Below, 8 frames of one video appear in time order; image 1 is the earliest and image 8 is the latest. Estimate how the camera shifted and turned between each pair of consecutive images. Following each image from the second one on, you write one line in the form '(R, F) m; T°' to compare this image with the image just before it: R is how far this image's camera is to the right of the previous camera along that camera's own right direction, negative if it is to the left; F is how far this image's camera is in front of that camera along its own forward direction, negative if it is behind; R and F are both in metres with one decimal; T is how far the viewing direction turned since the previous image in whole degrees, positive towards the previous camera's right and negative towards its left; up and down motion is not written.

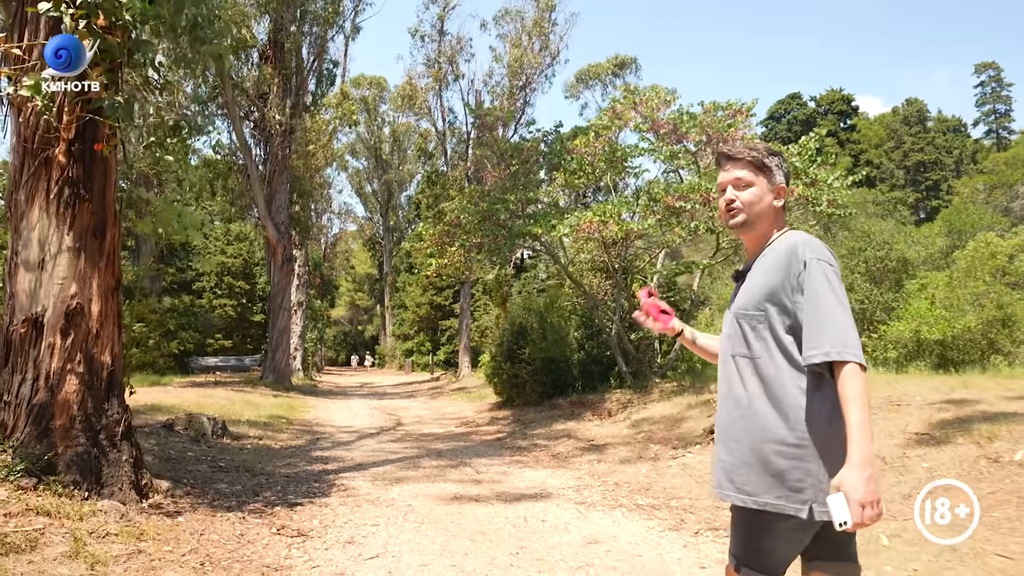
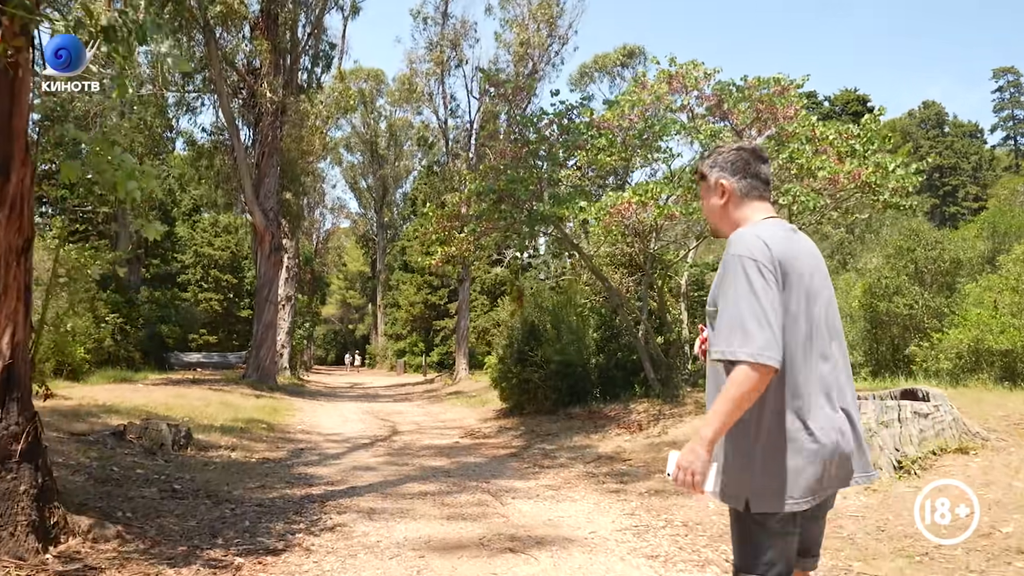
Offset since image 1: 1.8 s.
(-0.4, +1.7) m; +1°
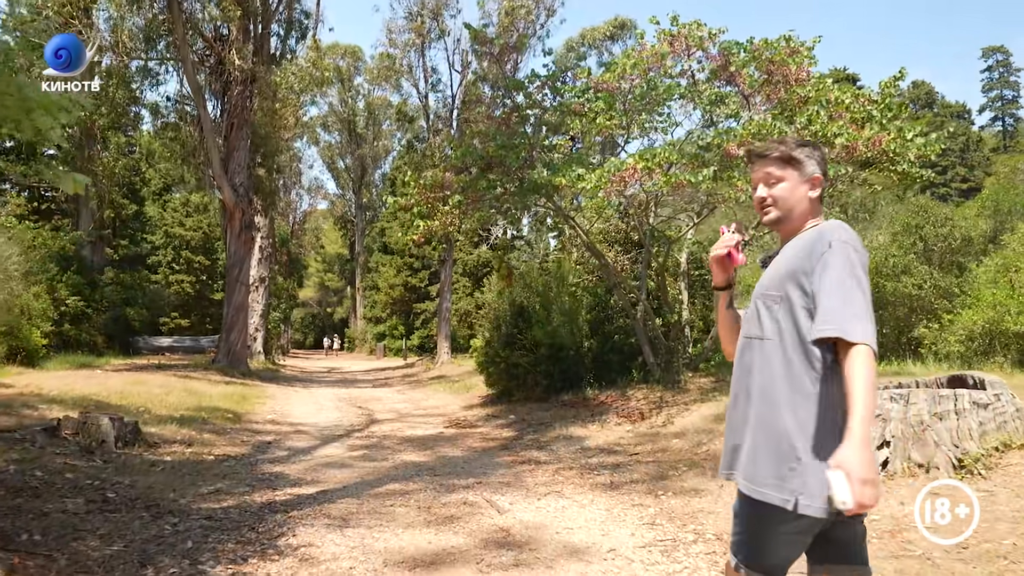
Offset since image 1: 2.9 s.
(-0.1, +1.0) m; +2°
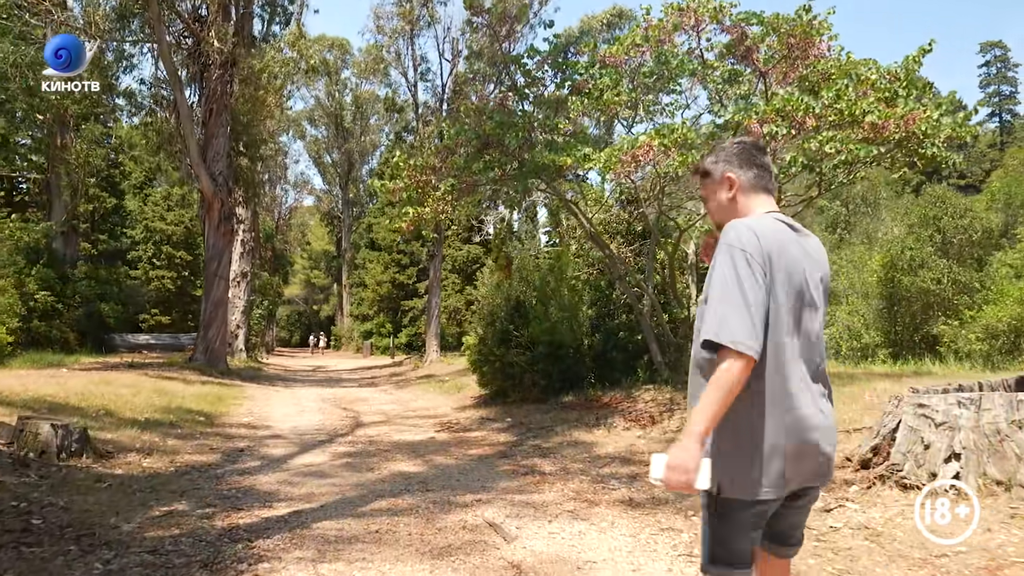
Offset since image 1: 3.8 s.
(-0.1, +0.9) m; +1°
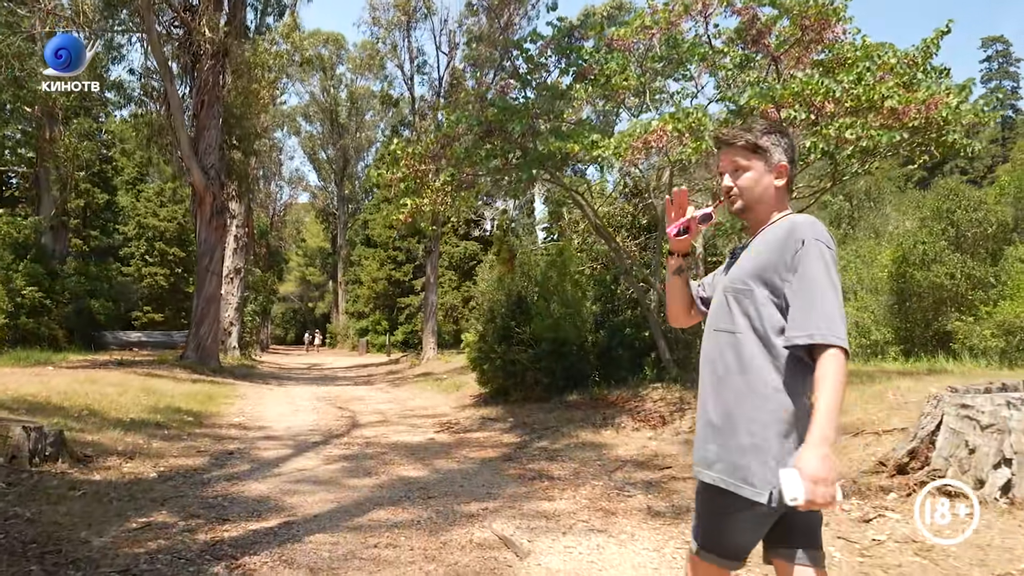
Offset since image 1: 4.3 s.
(-0.1, +0.4) m; 0°
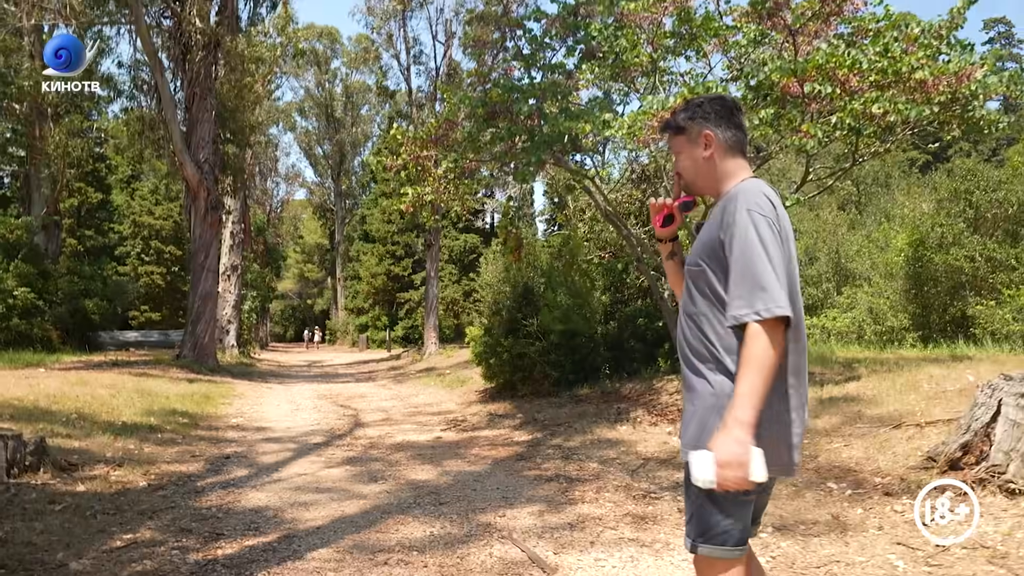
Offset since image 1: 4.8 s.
(-0.1, +0.4) m; 0°
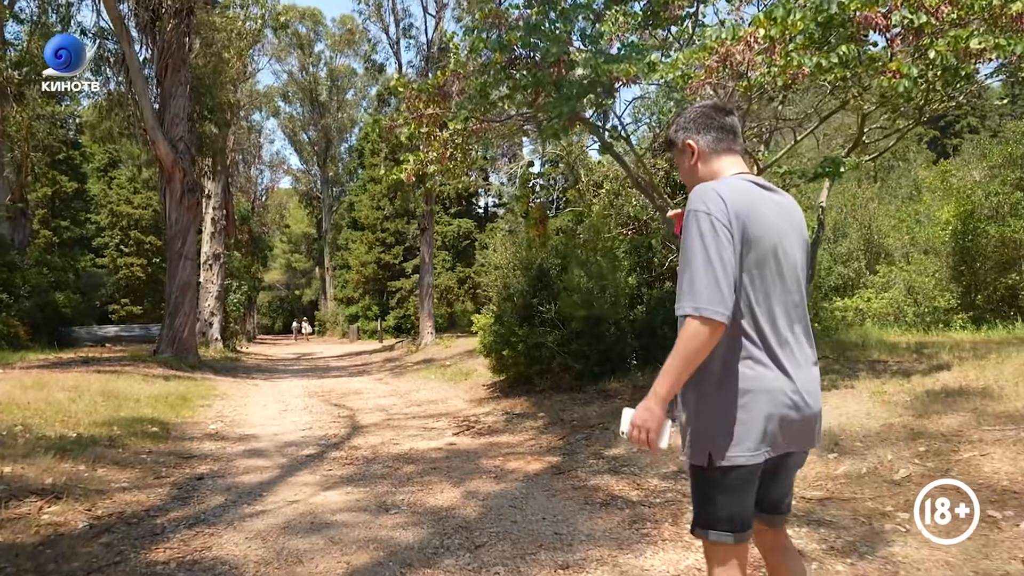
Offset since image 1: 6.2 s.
(-0.4, +1.3) m; +1°
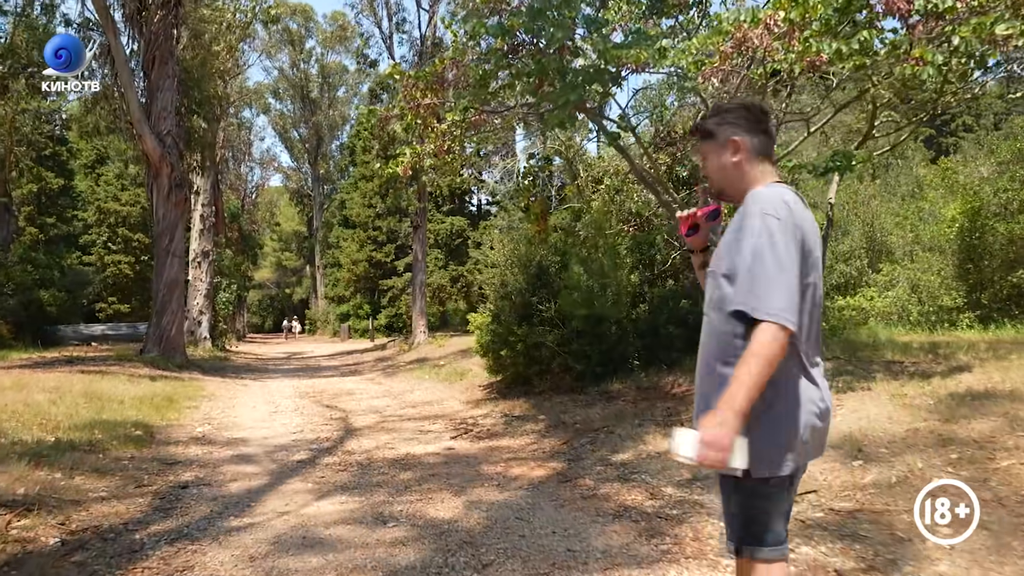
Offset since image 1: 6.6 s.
(-0.1, +0.3) m; +1°
